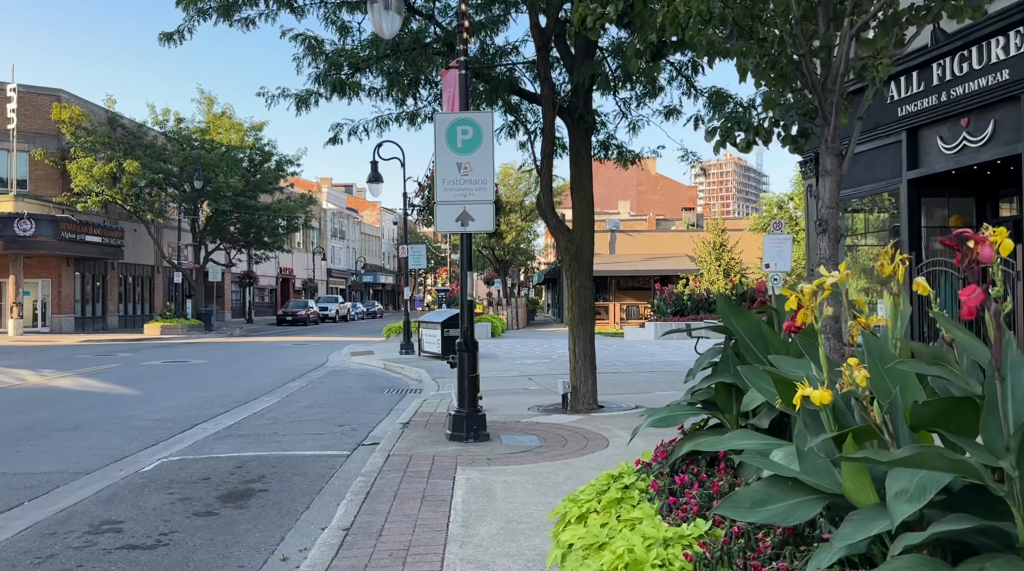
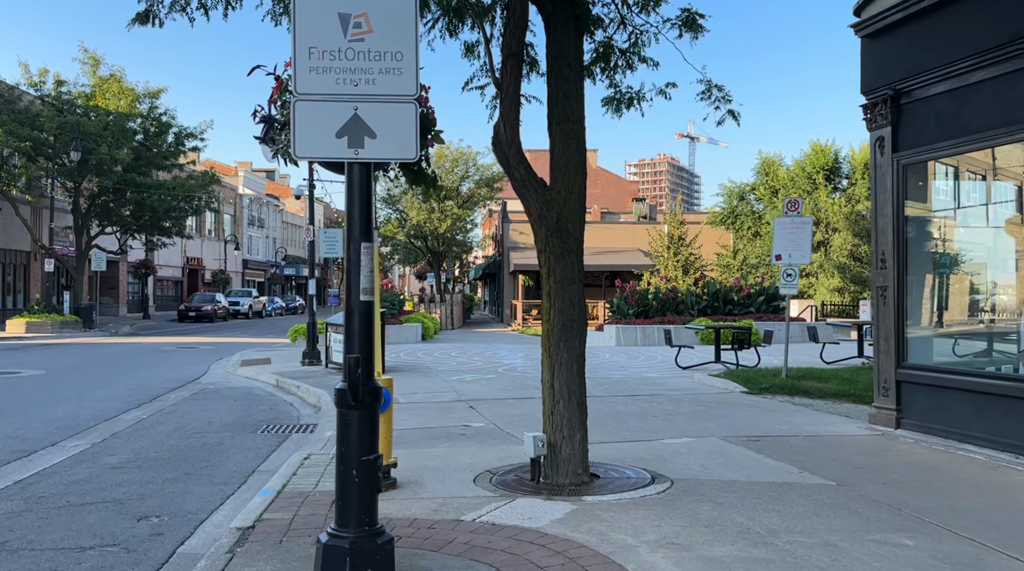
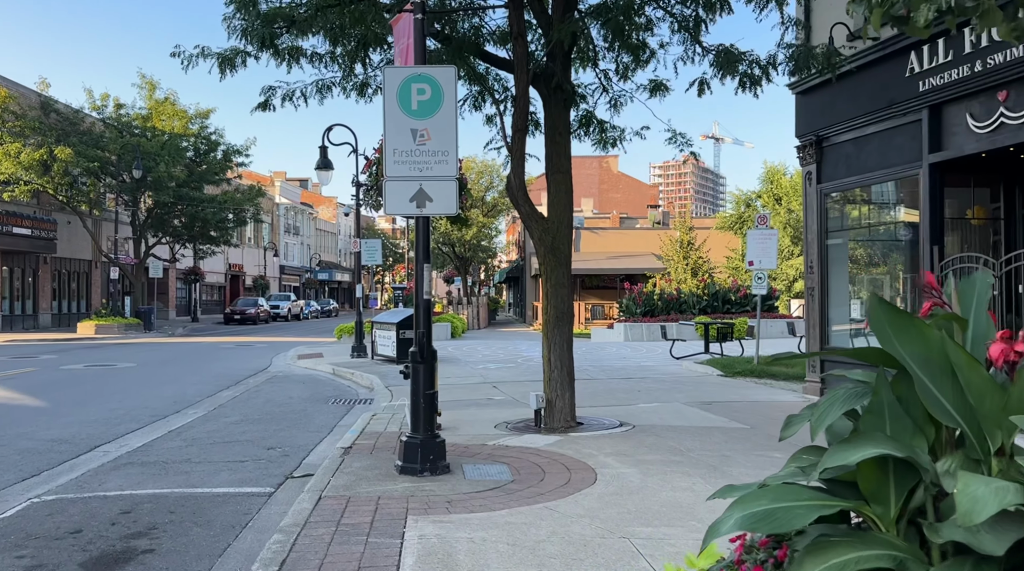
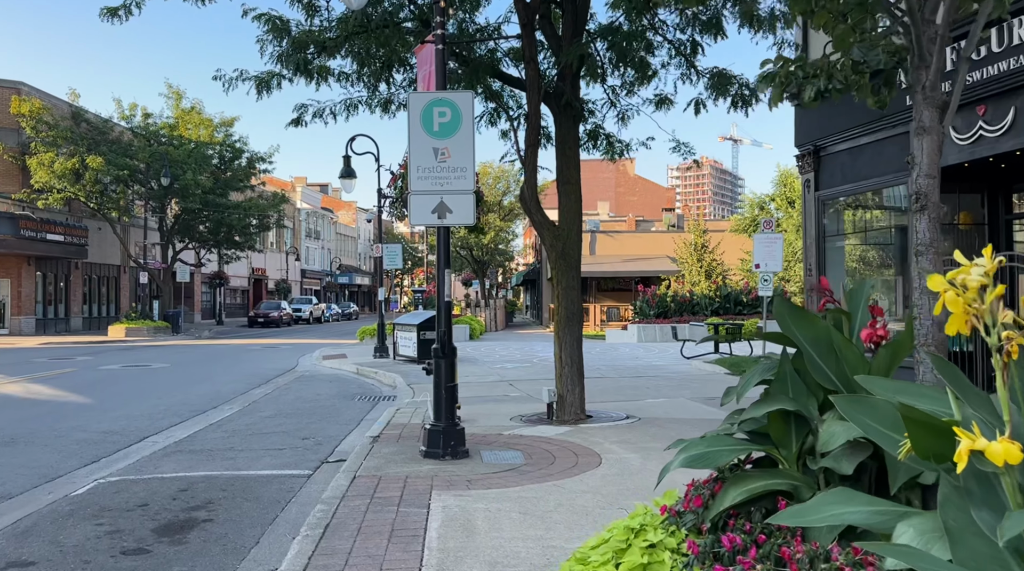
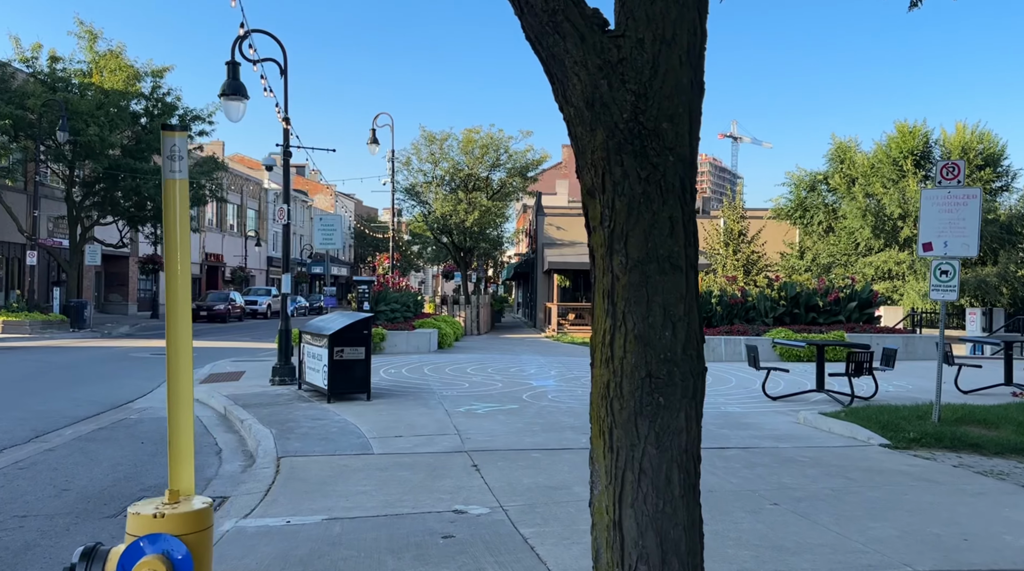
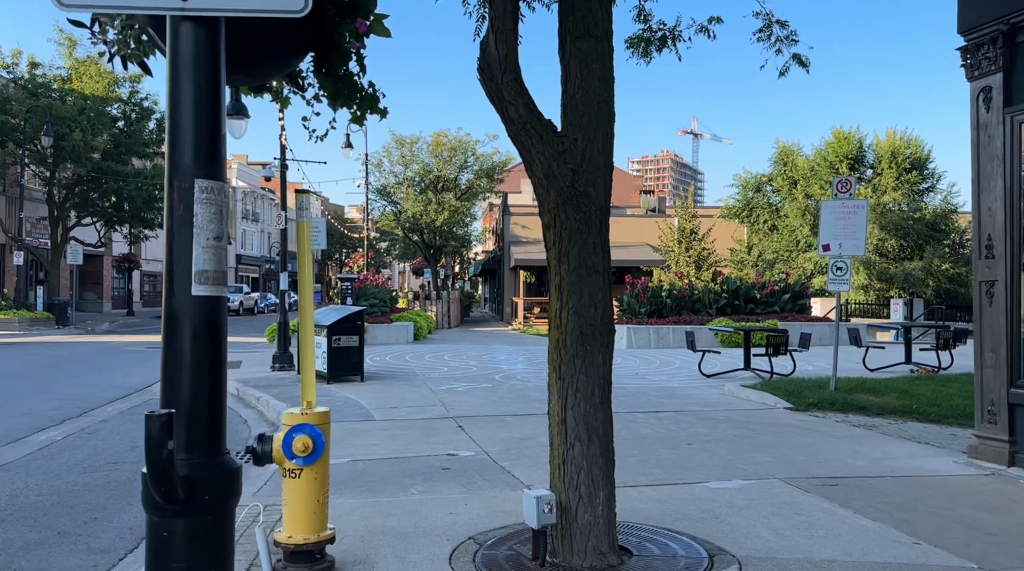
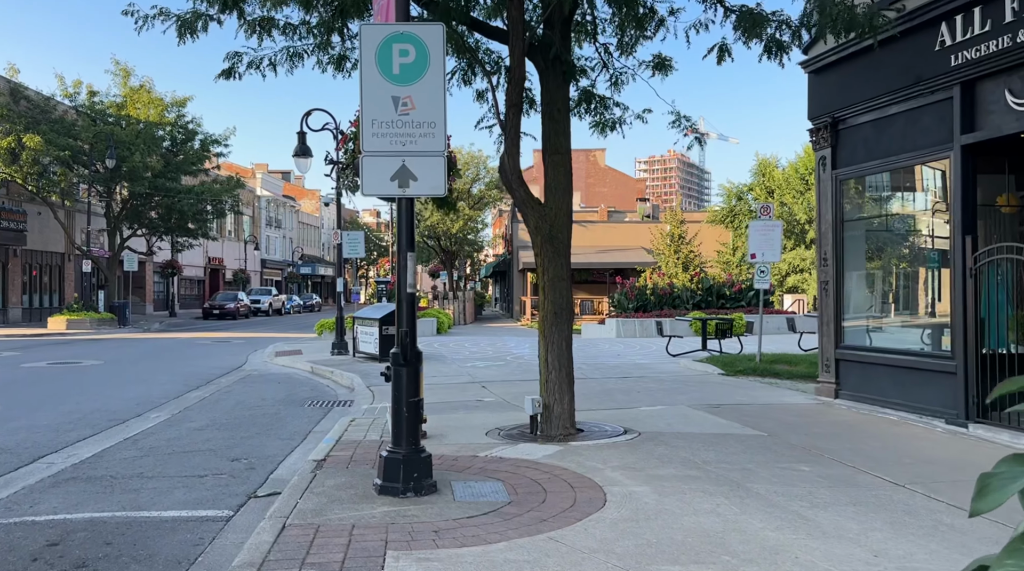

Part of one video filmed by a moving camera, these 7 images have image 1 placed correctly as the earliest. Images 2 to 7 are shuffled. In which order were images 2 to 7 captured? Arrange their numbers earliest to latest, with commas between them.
4, 3, 7, 2, 6, 5
